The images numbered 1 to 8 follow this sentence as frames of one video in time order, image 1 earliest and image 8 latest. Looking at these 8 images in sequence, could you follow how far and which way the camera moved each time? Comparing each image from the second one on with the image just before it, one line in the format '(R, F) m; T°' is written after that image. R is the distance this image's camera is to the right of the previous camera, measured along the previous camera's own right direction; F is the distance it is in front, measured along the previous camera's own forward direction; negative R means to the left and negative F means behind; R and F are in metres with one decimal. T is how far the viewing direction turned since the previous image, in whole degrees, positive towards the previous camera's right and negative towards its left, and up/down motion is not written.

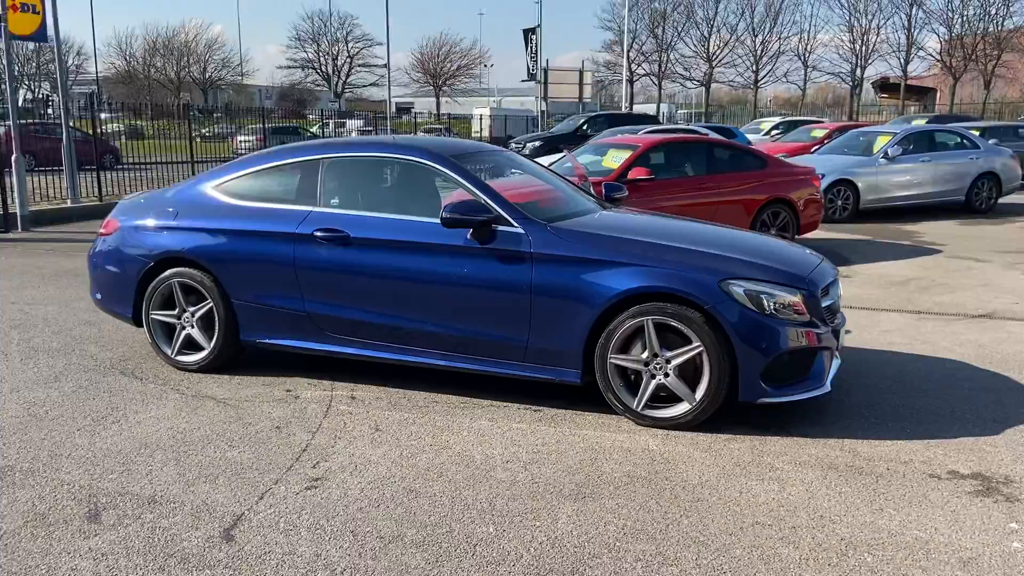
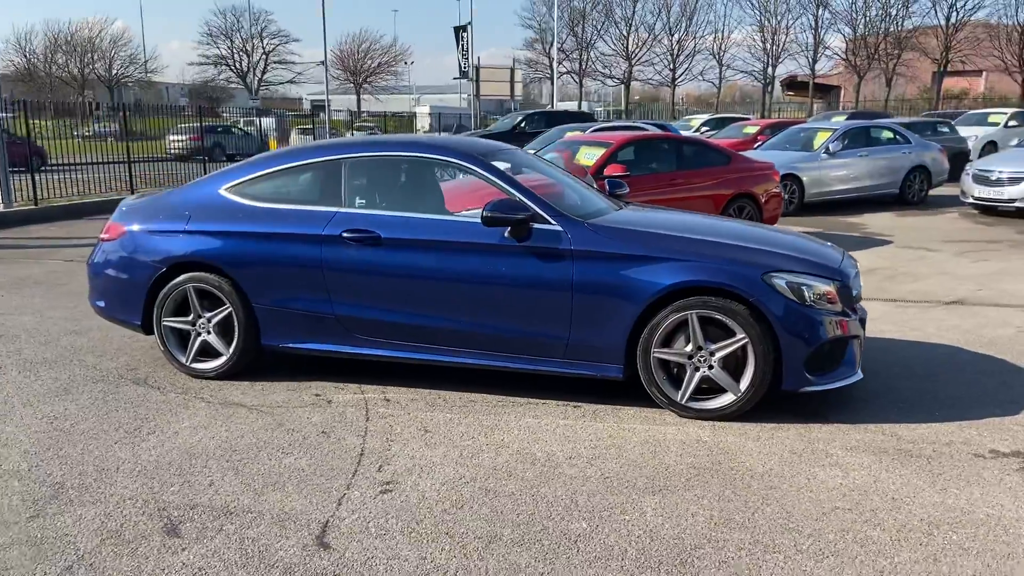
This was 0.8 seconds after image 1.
(-0.6, 0.0) m; +5°
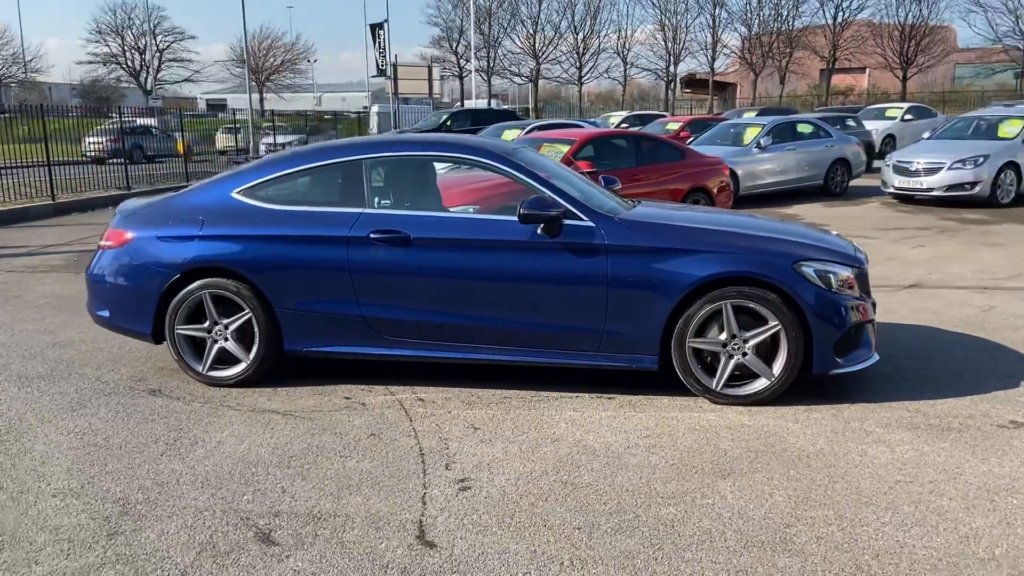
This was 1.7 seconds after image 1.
(-0.7, 0.0) m; +6°
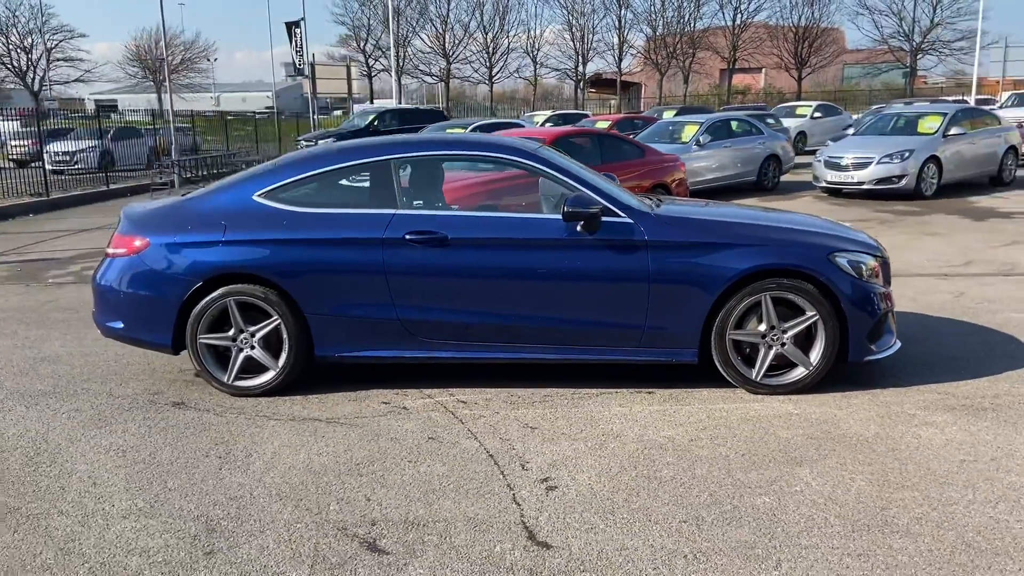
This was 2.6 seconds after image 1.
(-0.7, +0.1) m; +6°
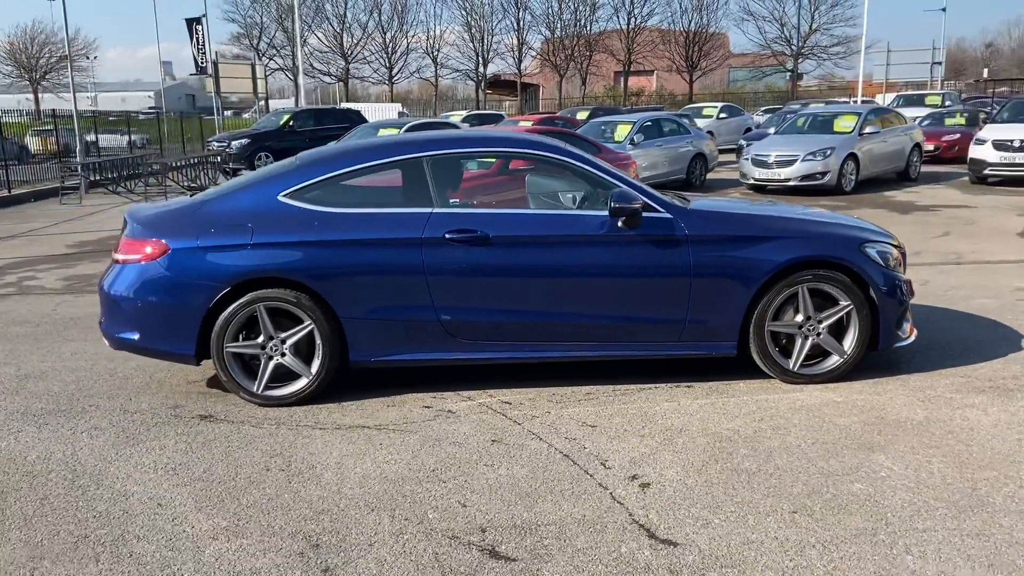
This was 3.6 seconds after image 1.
(-0.8, +0.1) m; +7°
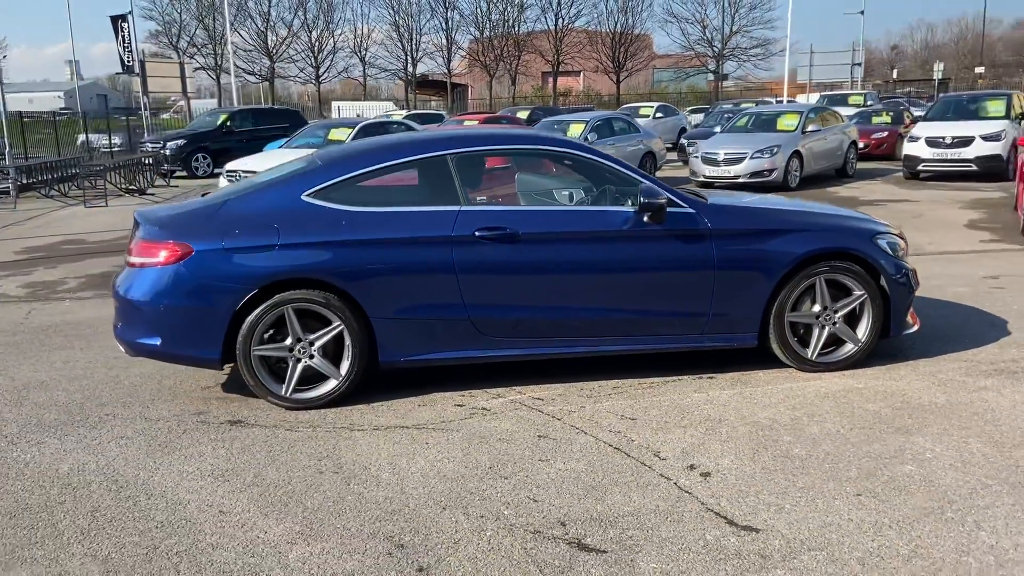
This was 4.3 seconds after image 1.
(-0.5, 0.0) m; +5°
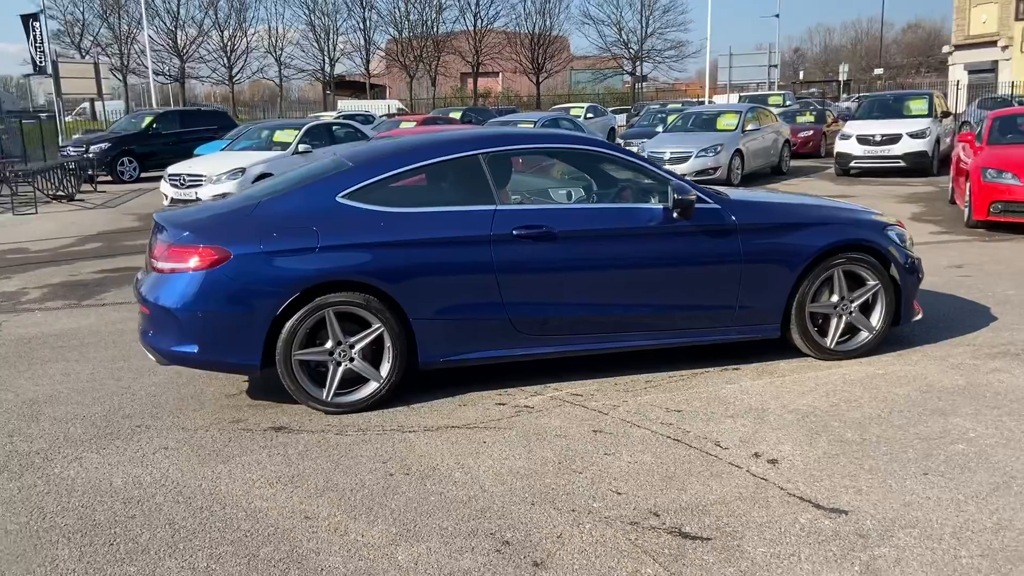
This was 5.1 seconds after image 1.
(-0.6, 0.0) m; +5°
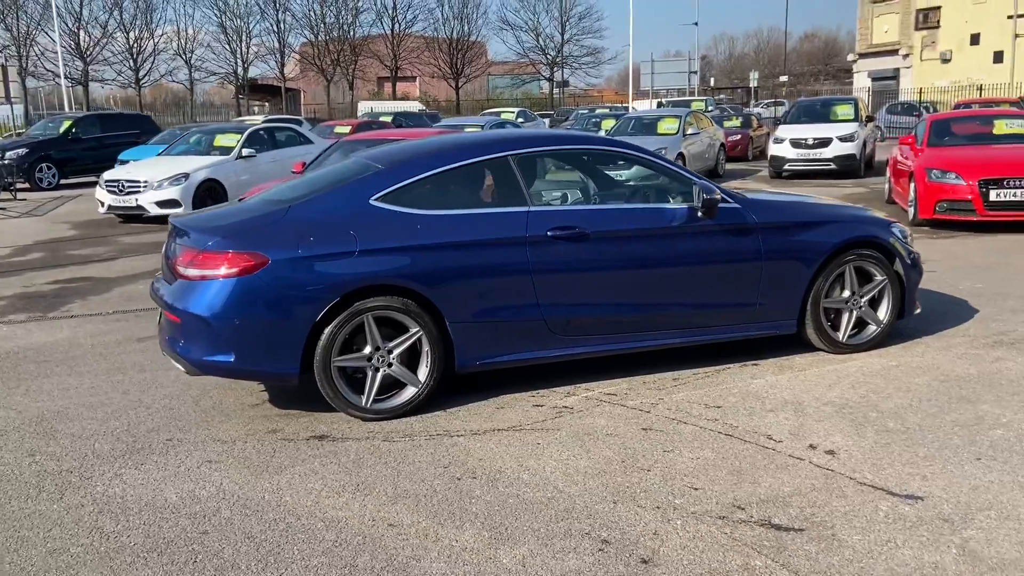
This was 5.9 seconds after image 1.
(-0.6, 0.0) m; +5°
